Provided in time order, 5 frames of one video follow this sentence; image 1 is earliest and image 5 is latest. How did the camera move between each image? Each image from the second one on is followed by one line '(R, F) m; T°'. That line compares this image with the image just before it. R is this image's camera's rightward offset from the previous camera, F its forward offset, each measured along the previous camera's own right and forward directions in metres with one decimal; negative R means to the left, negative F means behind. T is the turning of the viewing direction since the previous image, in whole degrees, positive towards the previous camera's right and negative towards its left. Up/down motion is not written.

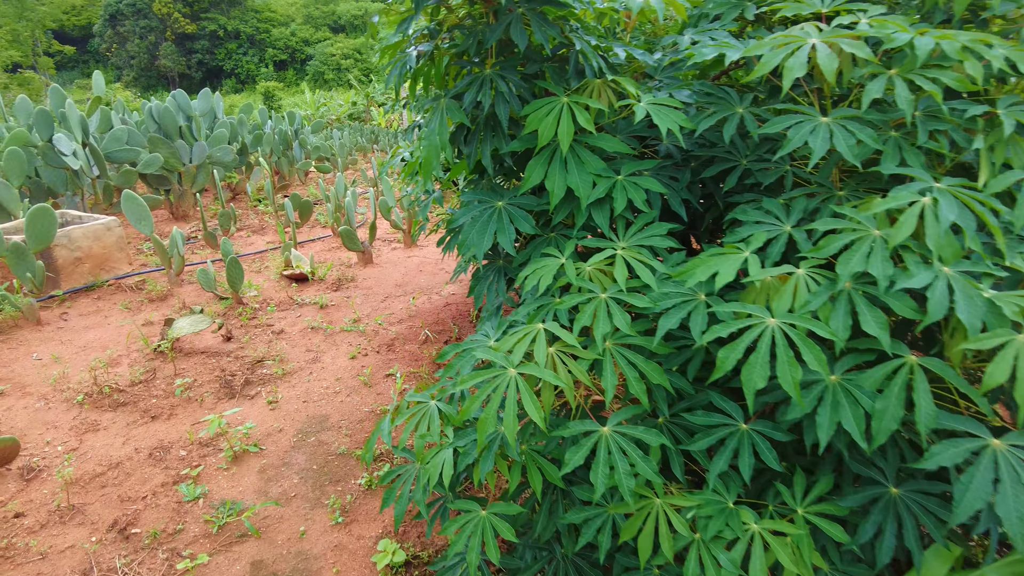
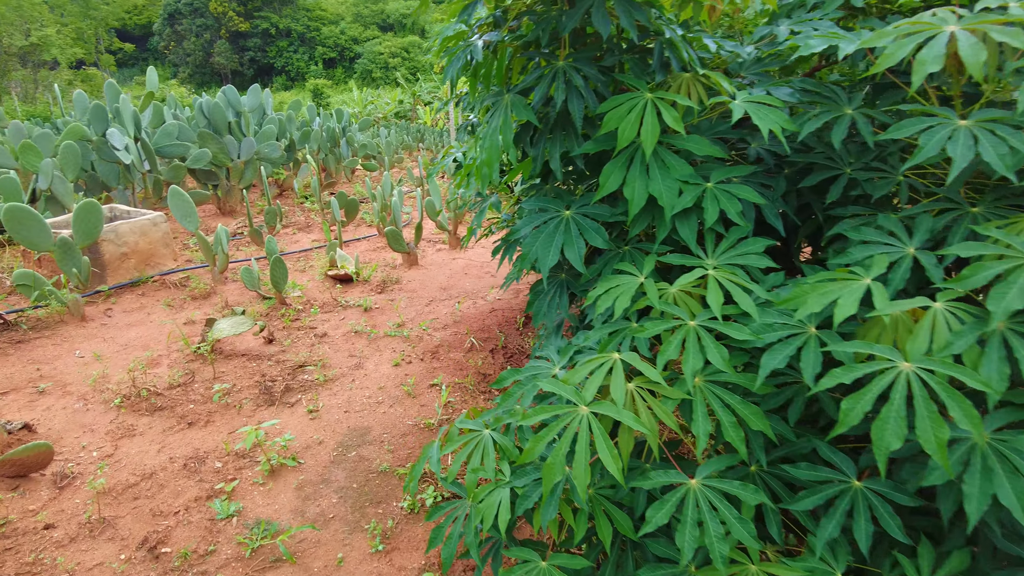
(0.0, +0.1) m; -3°
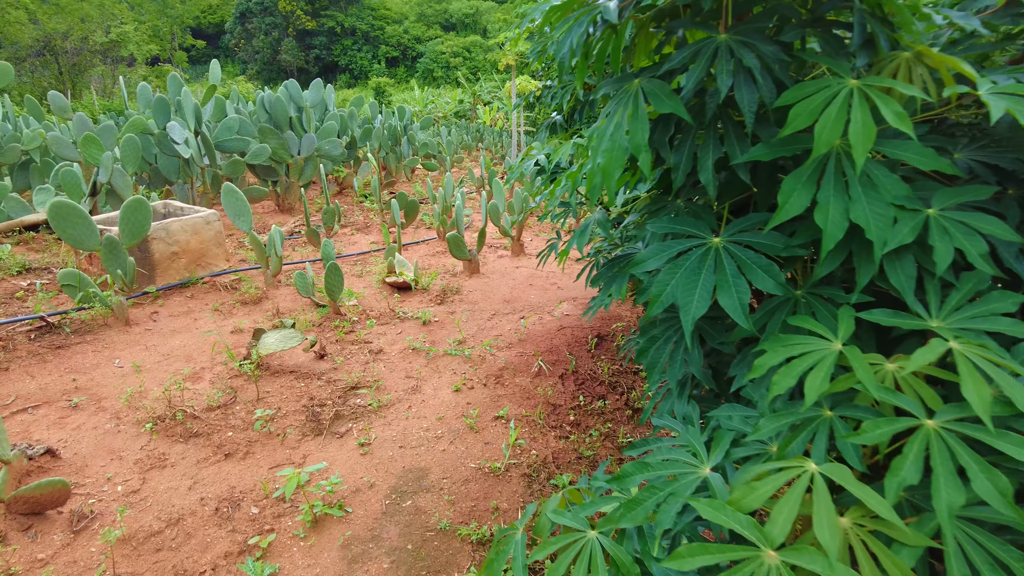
(-0.1, +0.3) m; -4°
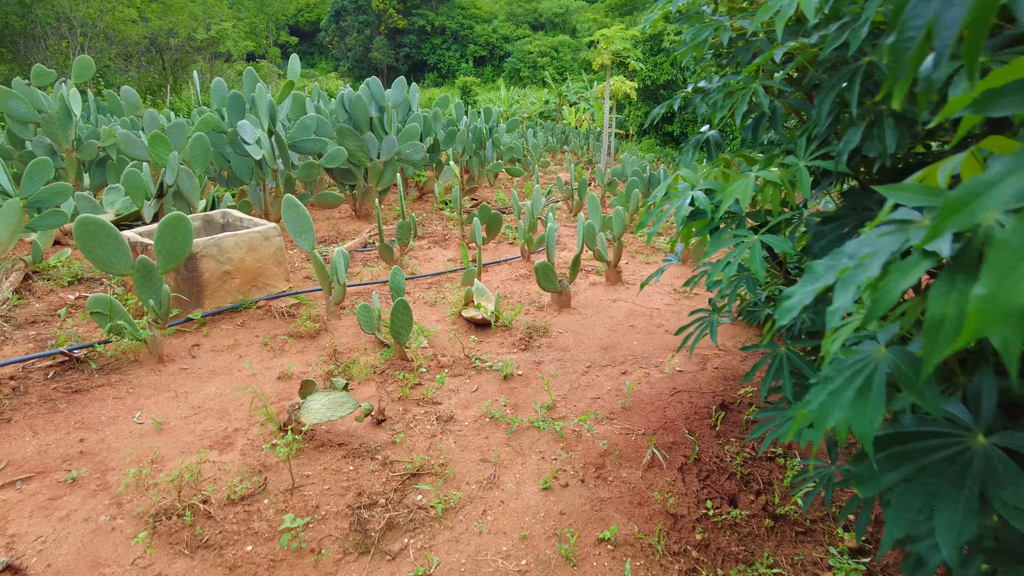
(-0.1, +0.5) m; -6°
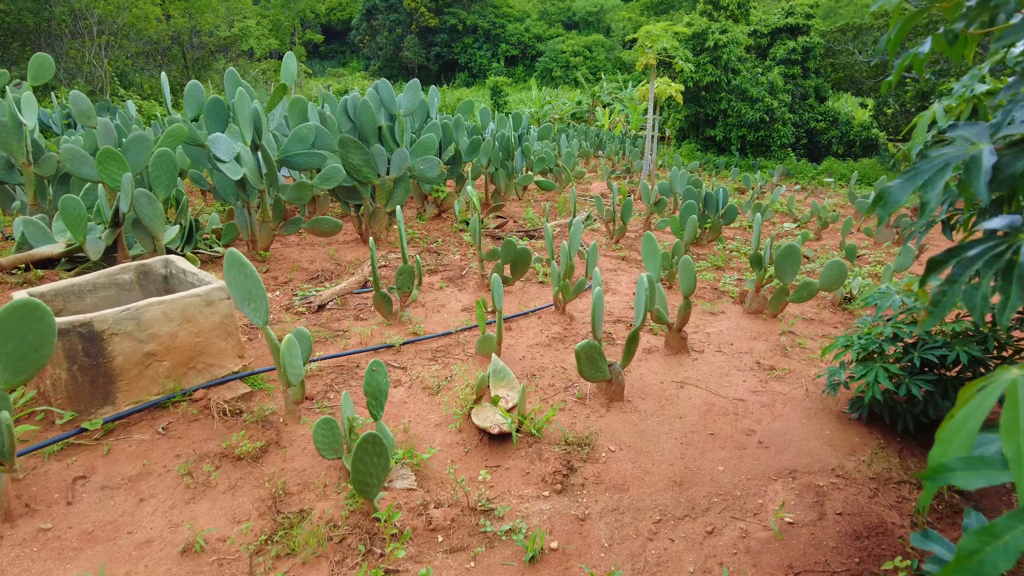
(0.0, +0.8) m; -2°
